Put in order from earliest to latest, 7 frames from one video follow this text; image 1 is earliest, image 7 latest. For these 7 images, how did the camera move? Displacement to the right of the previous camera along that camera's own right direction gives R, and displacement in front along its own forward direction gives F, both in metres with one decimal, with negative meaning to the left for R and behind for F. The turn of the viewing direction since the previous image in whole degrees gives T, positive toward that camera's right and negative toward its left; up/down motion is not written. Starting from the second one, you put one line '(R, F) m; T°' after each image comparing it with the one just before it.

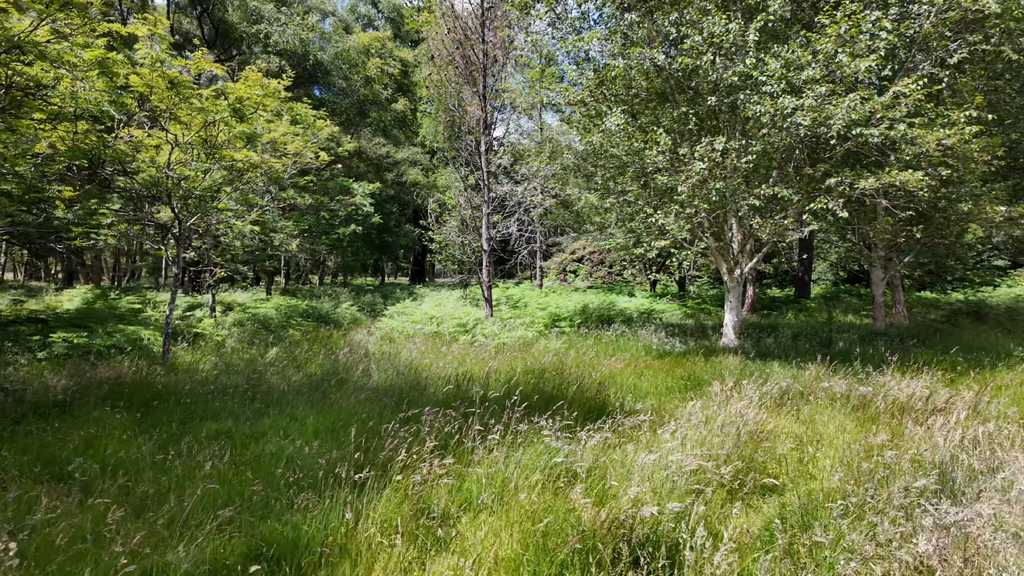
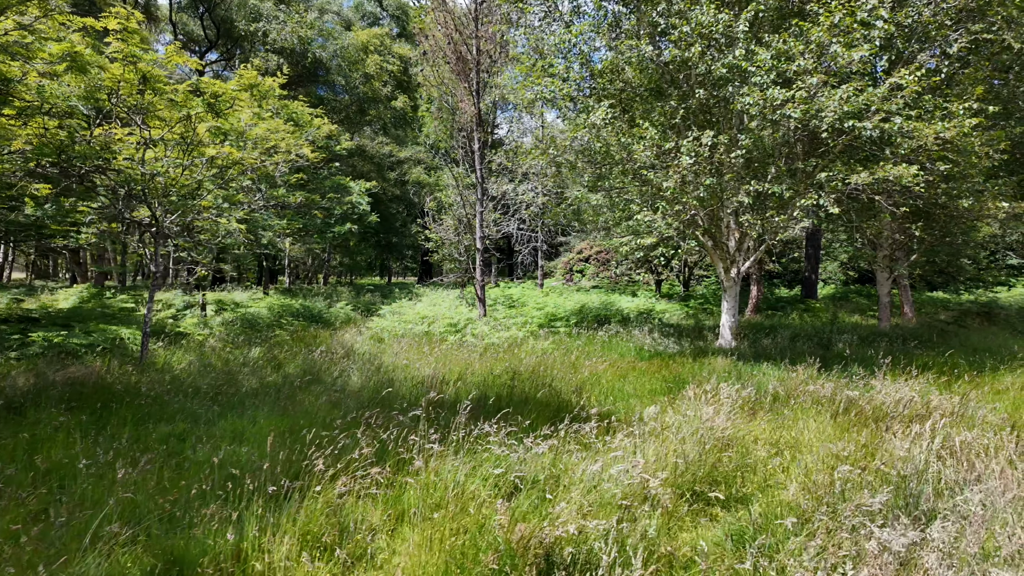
(+0.4, +0.2) m; -1°
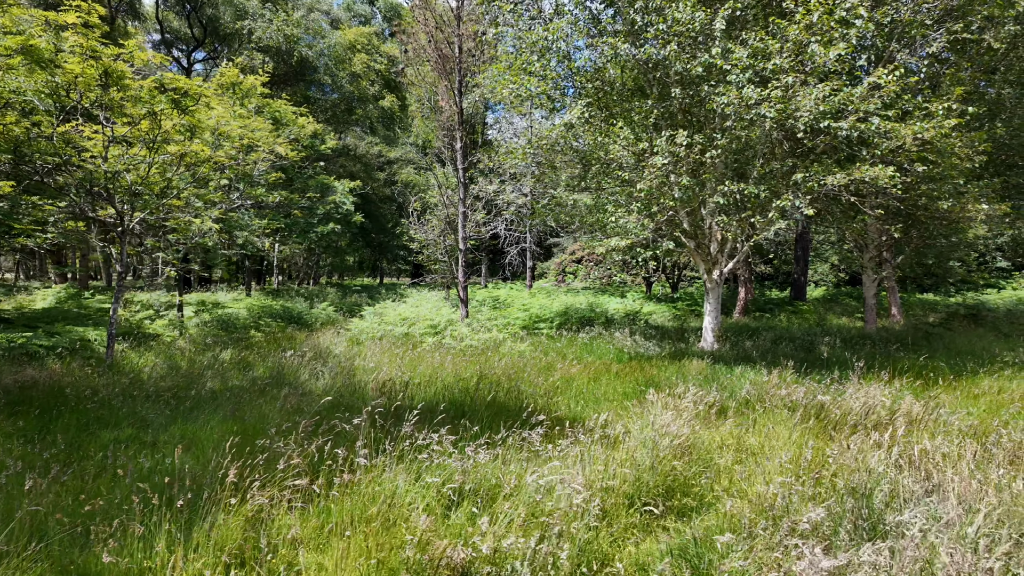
(+0.4, +0.1) m; 0°
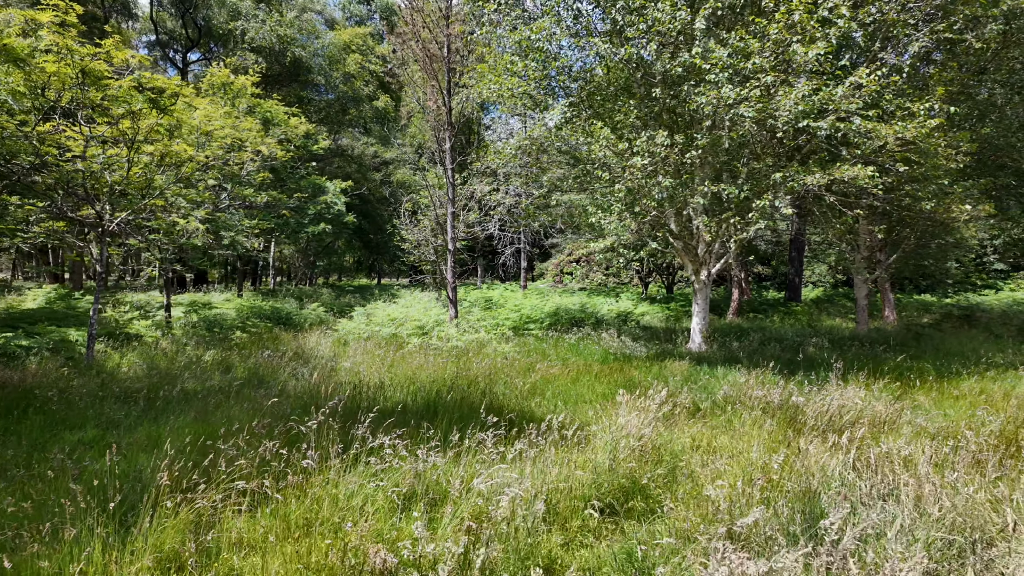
(+0.3, 0.0) m; 0°
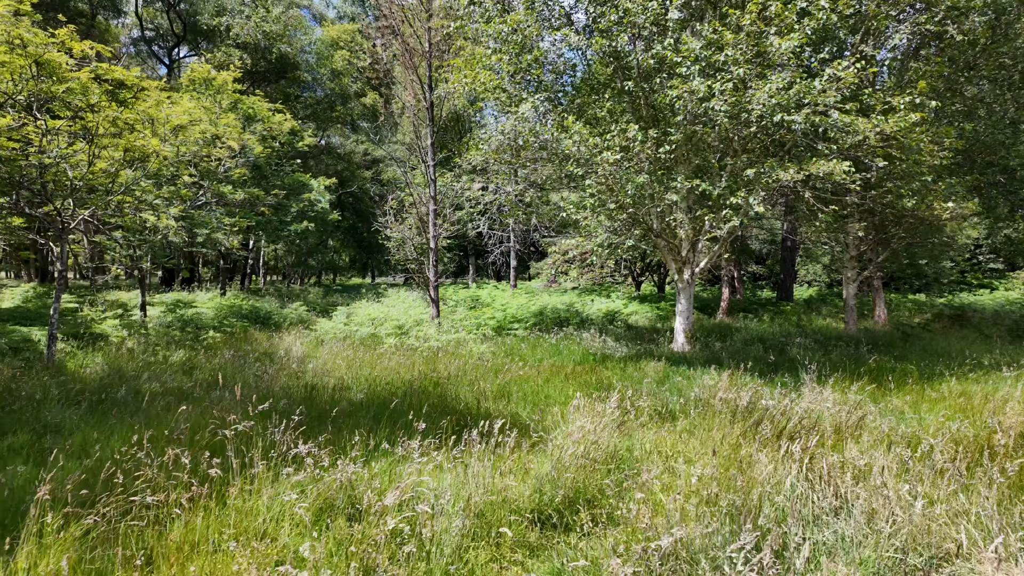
(+0.4, +0.2) m; 0°
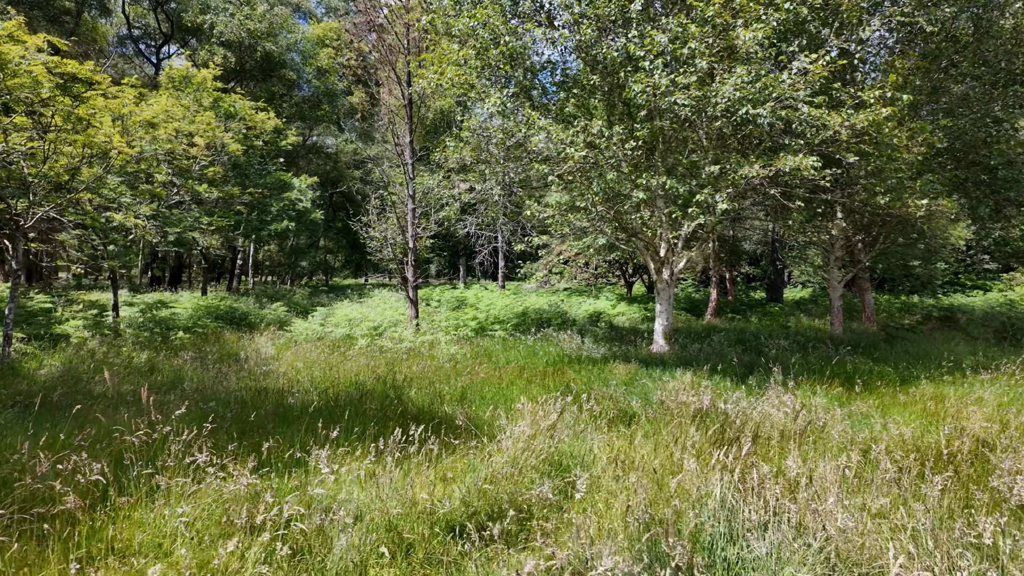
(+0.5, +0.2) m; 0°
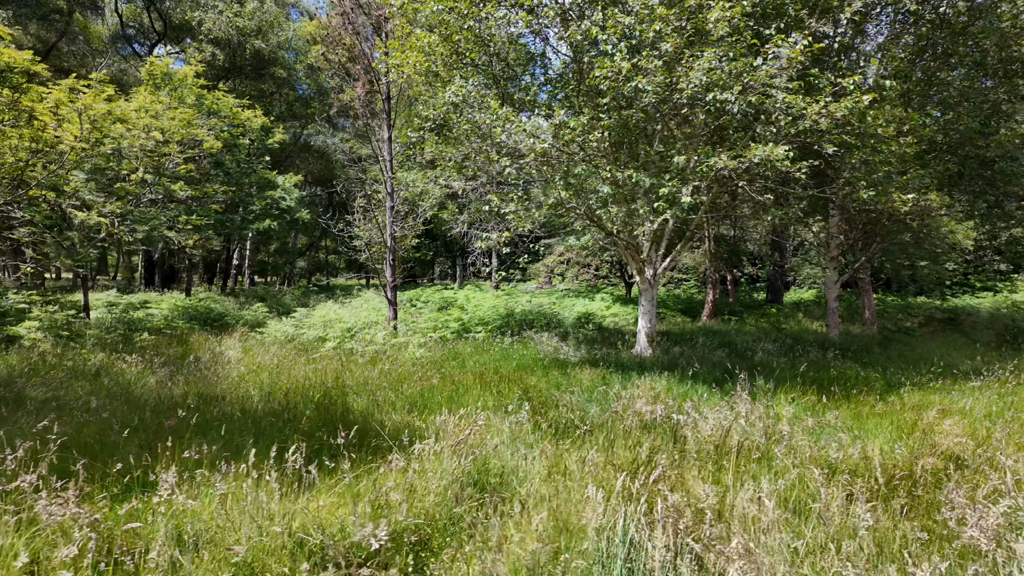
(+0.7, +0.3) m; -1°
